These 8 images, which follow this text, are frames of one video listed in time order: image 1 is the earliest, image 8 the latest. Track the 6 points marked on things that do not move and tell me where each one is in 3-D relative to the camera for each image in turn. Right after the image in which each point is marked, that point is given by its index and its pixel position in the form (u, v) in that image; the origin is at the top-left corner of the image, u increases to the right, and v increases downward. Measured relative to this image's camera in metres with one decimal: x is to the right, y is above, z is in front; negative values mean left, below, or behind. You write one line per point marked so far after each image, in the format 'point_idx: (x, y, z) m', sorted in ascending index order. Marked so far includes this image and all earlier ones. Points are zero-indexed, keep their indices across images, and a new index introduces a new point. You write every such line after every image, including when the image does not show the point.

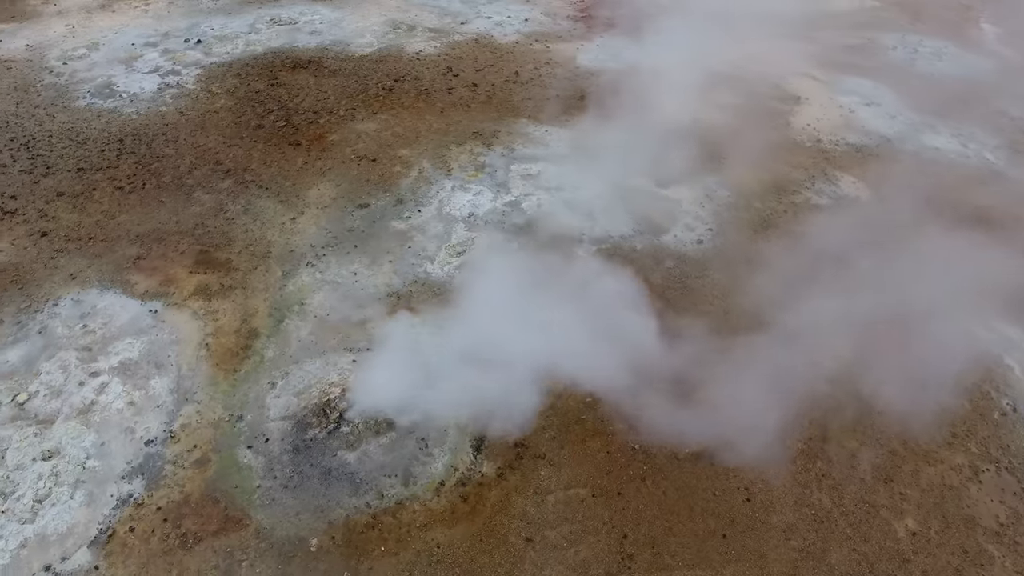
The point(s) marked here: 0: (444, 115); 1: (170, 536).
0: (-1.2, +3.0, +11.0) m
1: (-3.0, -2.2, +5.6) m
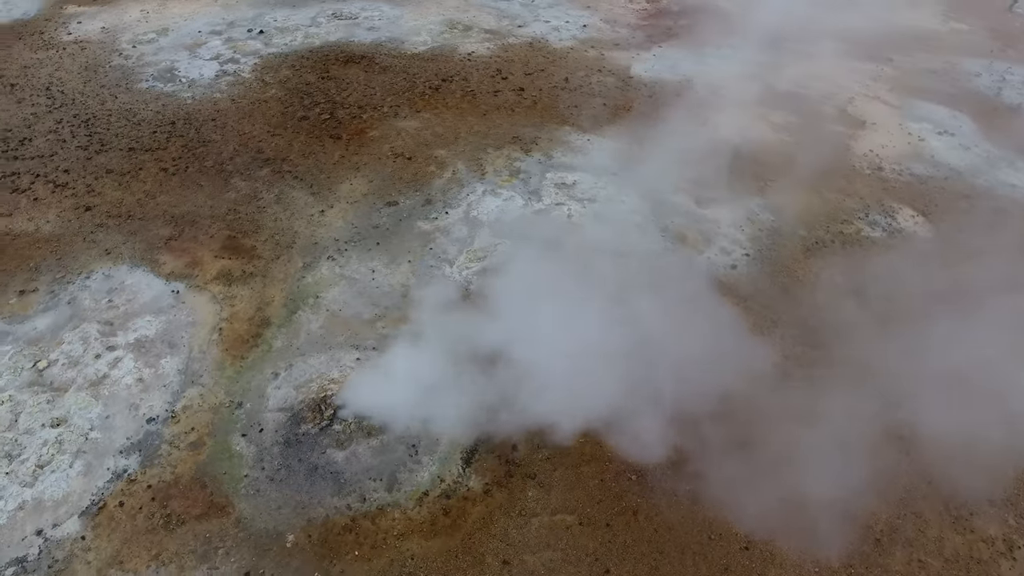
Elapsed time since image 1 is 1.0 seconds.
0: (-0.4, +2.9, +11.0) m
1: (-3.2, -2.0, +5.7) m
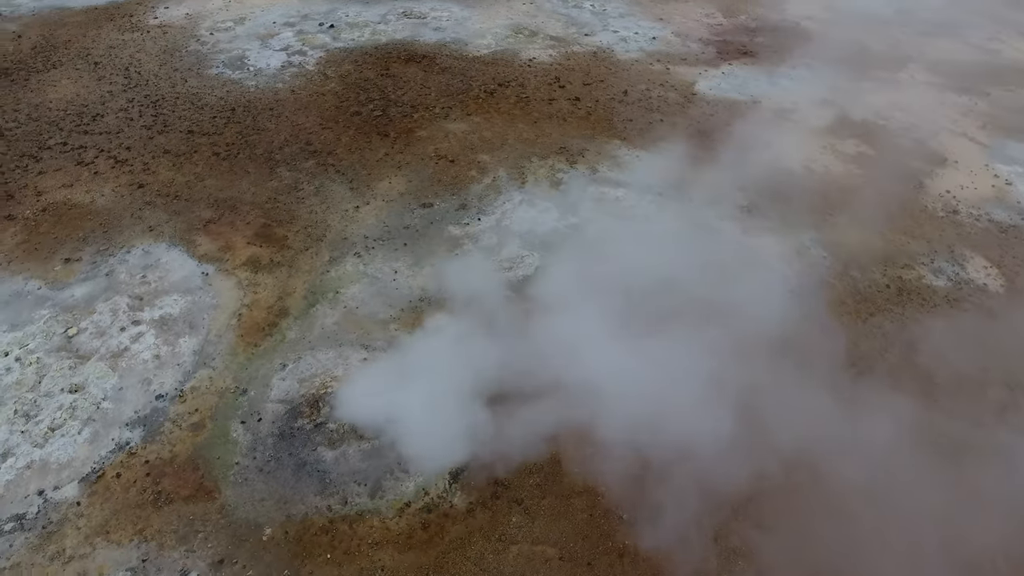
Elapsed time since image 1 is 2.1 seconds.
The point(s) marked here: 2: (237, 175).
0: (+0.4, +2.8, +10.8) m
1: (-3.3, -1.9, +5.8) m
2: (-4.0, +1.6, +9.3) m
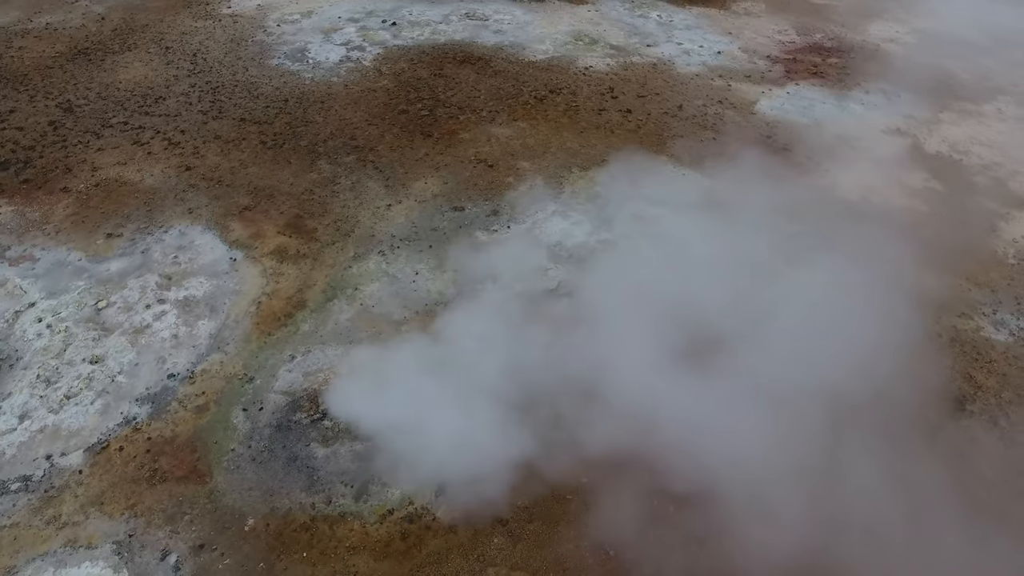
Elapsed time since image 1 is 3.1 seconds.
0: (+1.2, +2.5, +10.6) m
1: (-3.5, -1.7, +6.0) m
2: (-3.5, +1.8, +9.4) m
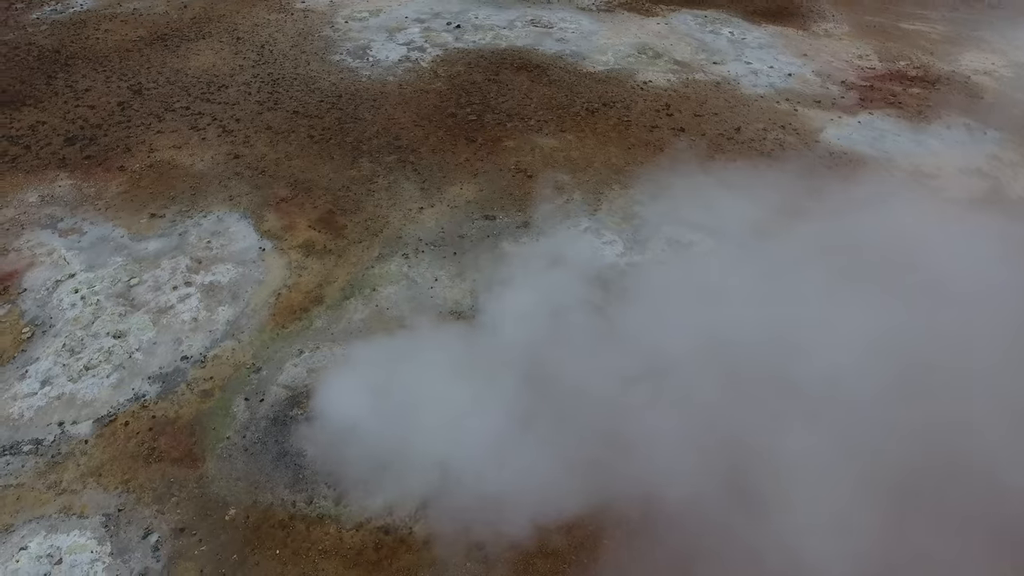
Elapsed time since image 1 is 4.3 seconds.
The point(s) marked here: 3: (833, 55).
0: (+1.9, +2.2, +10.2) m
1: (-3.6, -1.5, +6.2) m
2: (-2.9, +1.9, +9.6) m
3: (+6.6, +4.8, +13.2) m
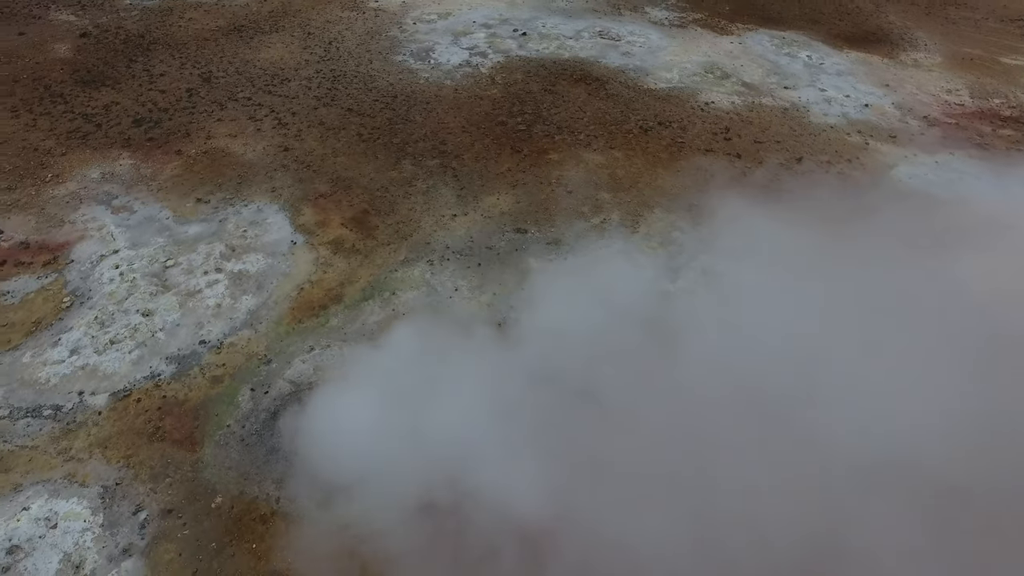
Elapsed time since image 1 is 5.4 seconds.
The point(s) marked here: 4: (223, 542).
0: (+2.6, +1.8, +9.9) m
1: (-3.6, -1.3, +6.4) m
2: (-2.2, +2.0, +9.8) m
3: (+7.8, +3.9, +12.3) m
4: (-2.5, -2.2, +5.6) m
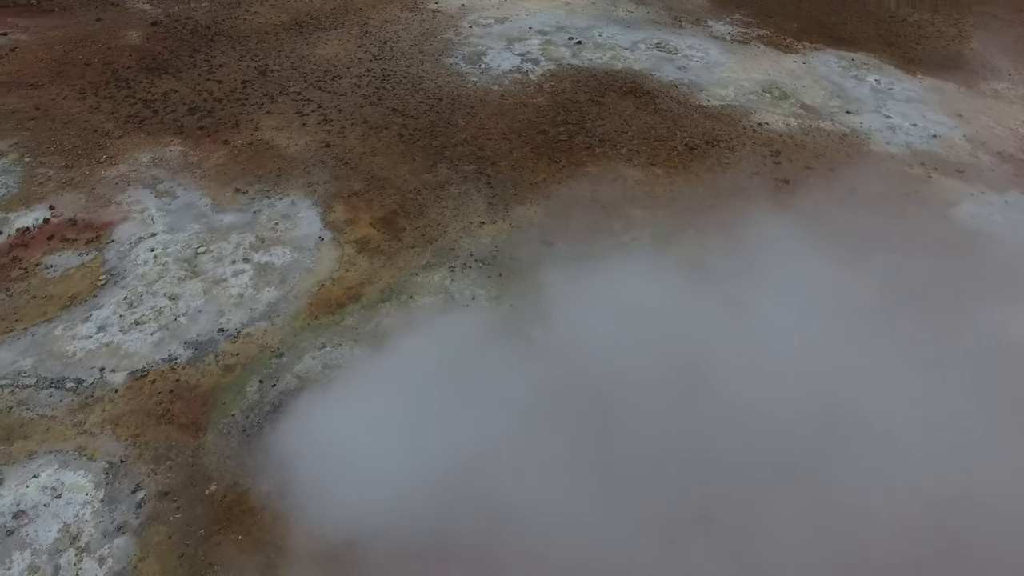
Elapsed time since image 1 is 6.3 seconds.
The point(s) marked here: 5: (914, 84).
0: (+3.1, +1.4, +9.5) m
1: (-3.6, -1.2, +6.6) m
2: (-1.7, +2.0, +9.8) m
3: (+8.7, +3.0, +11.4) m
4: (-2.7, -2.2, +5.6) m
5: (+7.8, +4.0, +12.3) m
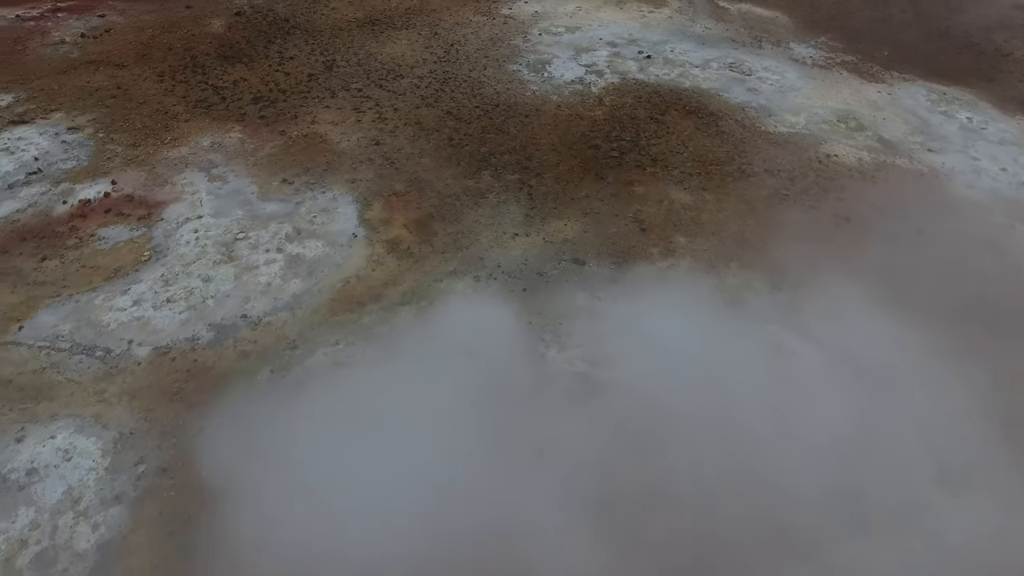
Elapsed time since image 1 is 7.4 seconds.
0: (+3.6, +0.8, +9.0) m
1: (-3.6, -1.0, +6.8) m
2: (-1.0, +1.9, +9.8) m
3: (+9.5, +1.9, +10.3) m
4: (-2.8, -2.0, +5.8) m
5: (+8.8, +2.9, +11.3) m
